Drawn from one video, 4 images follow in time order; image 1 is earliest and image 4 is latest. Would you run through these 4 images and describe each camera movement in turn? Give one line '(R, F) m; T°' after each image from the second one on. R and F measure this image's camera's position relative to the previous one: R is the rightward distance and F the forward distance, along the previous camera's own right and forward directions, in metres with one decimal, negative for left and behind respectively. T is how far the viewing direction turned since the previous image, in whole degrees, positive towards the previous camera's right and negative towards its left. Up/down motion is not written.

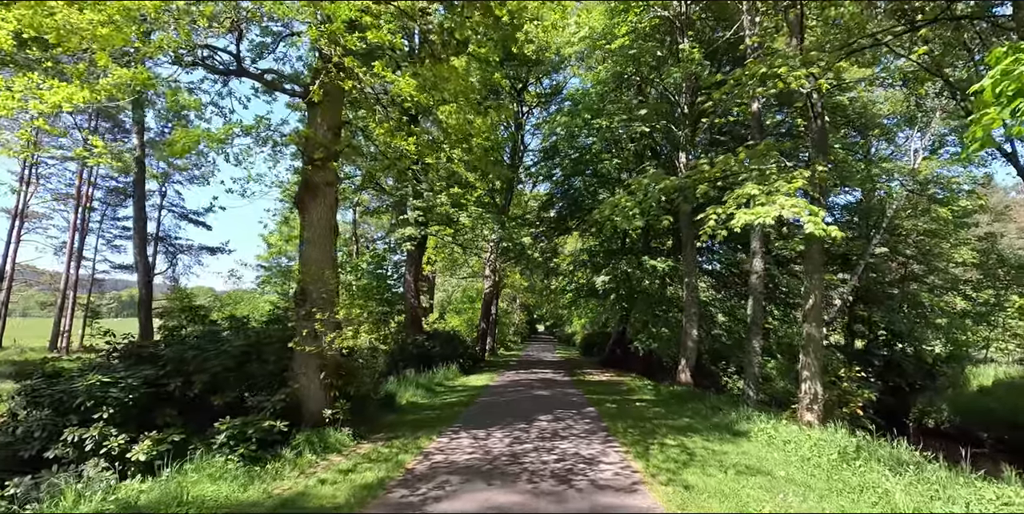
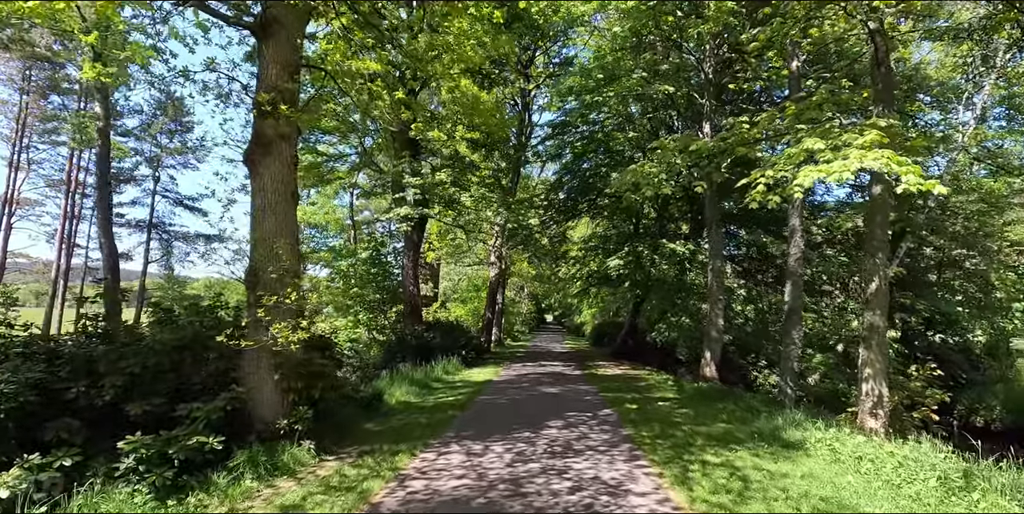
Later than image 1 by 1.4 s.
(+0.1, +1.6) m; -1°
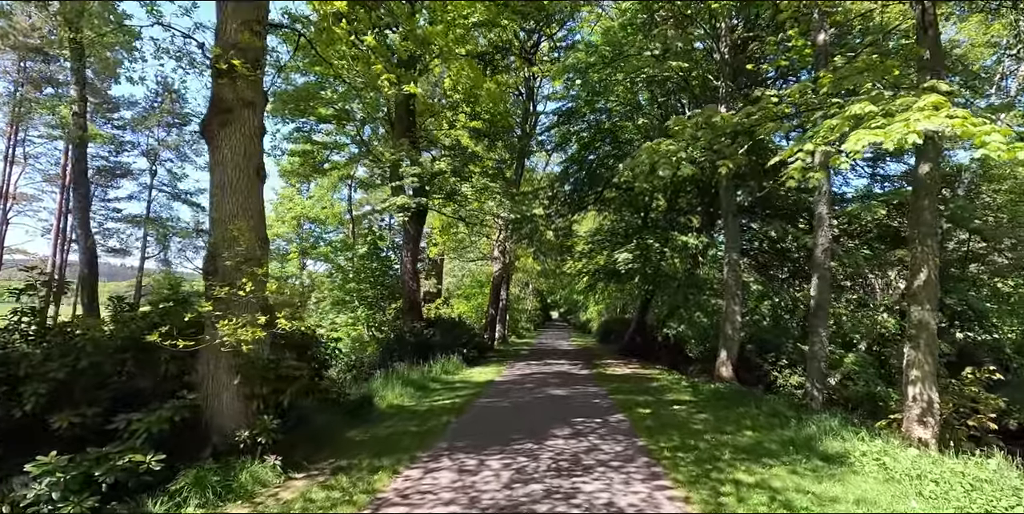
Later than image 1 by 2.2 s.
(+0.1, +0.9) m; -1°
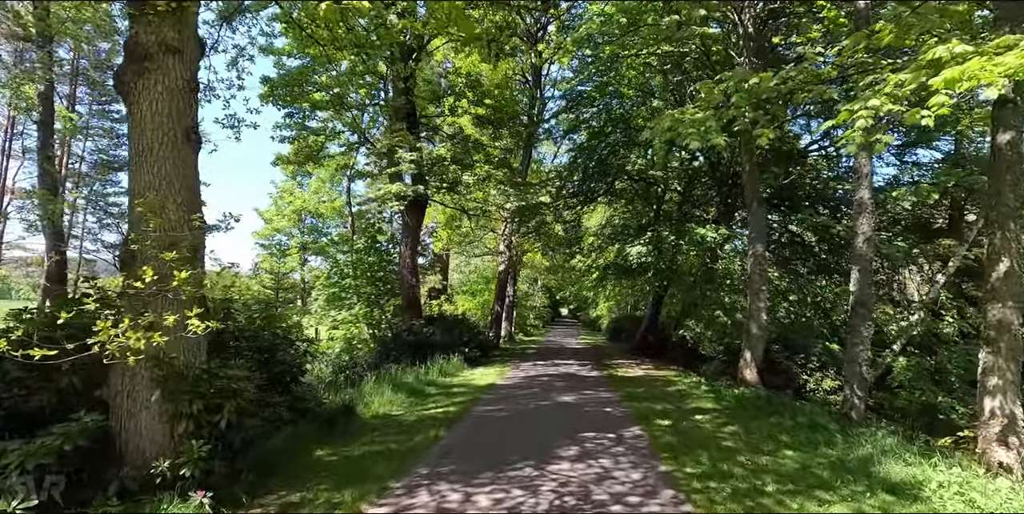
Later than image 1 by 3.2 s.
(+0.1, +1.1) m; -1°
